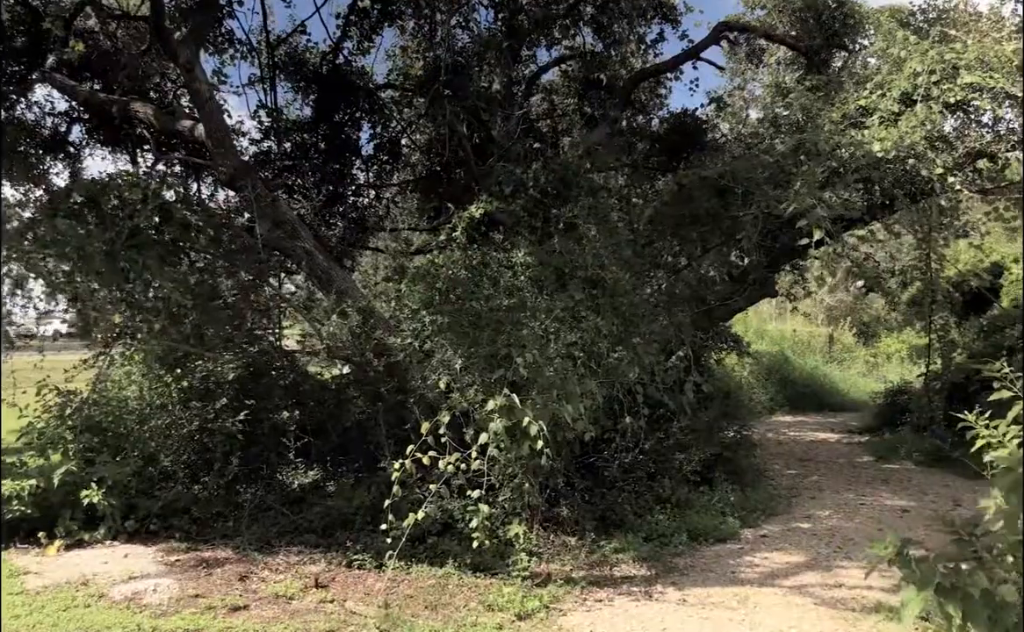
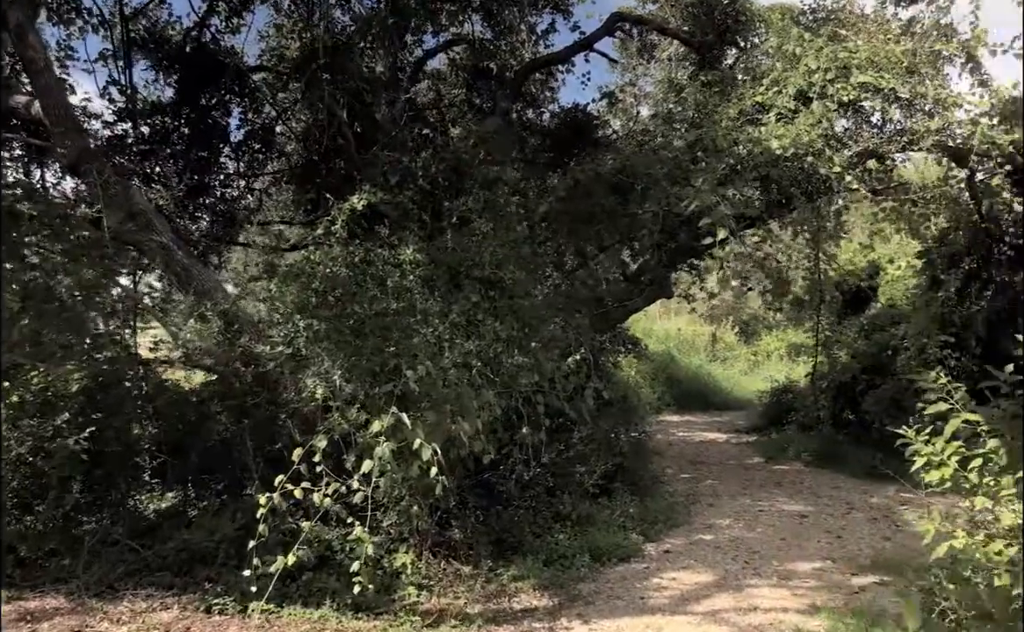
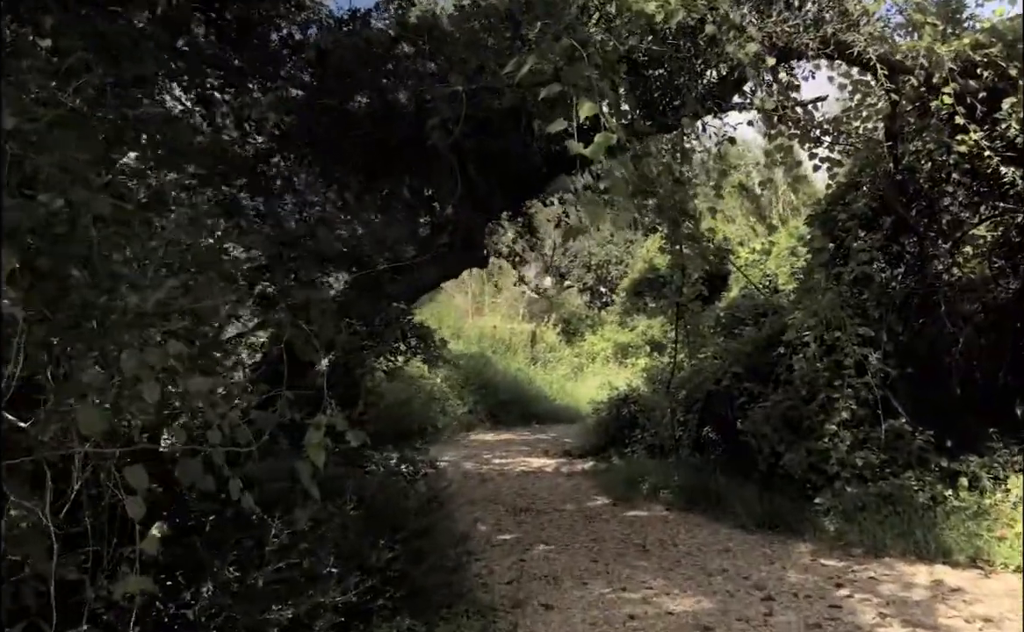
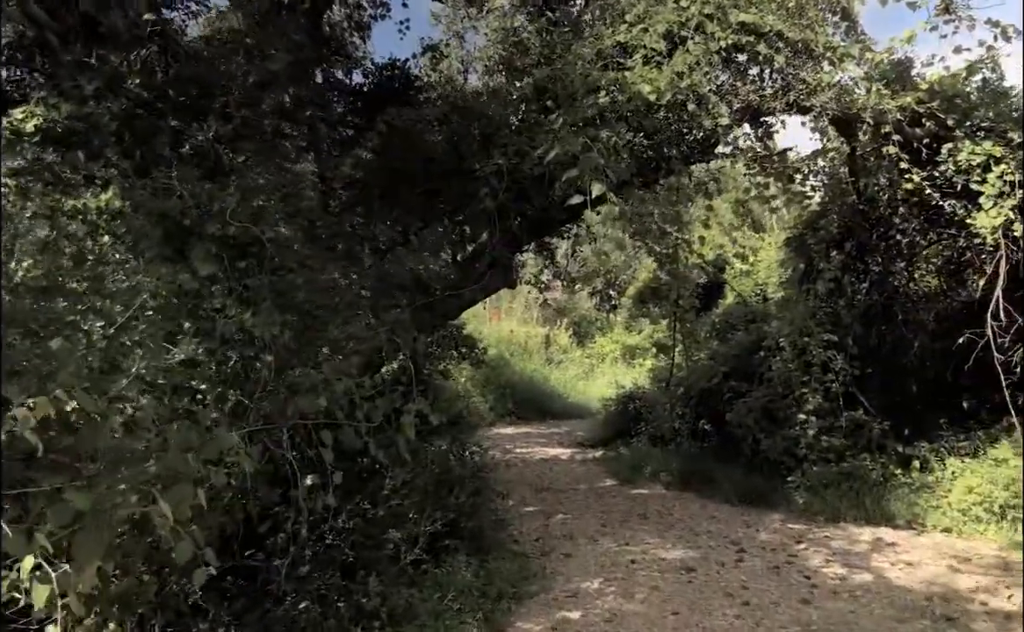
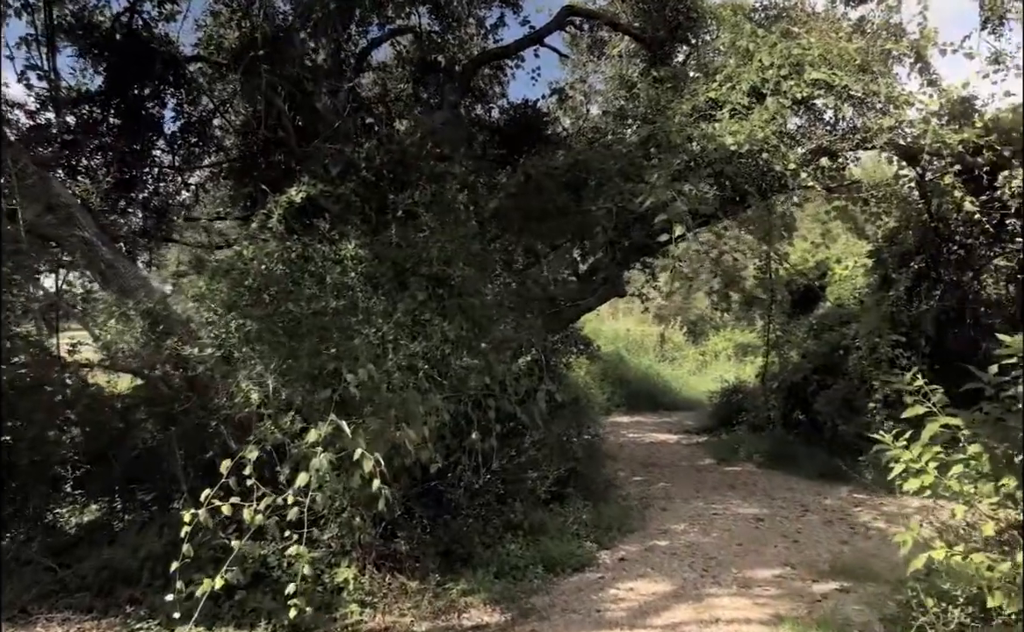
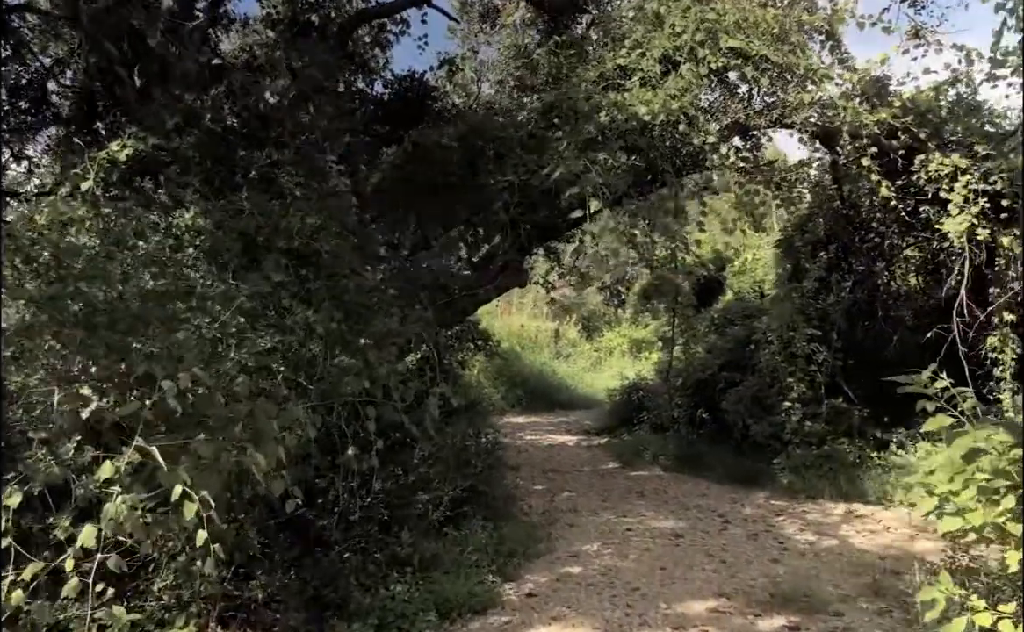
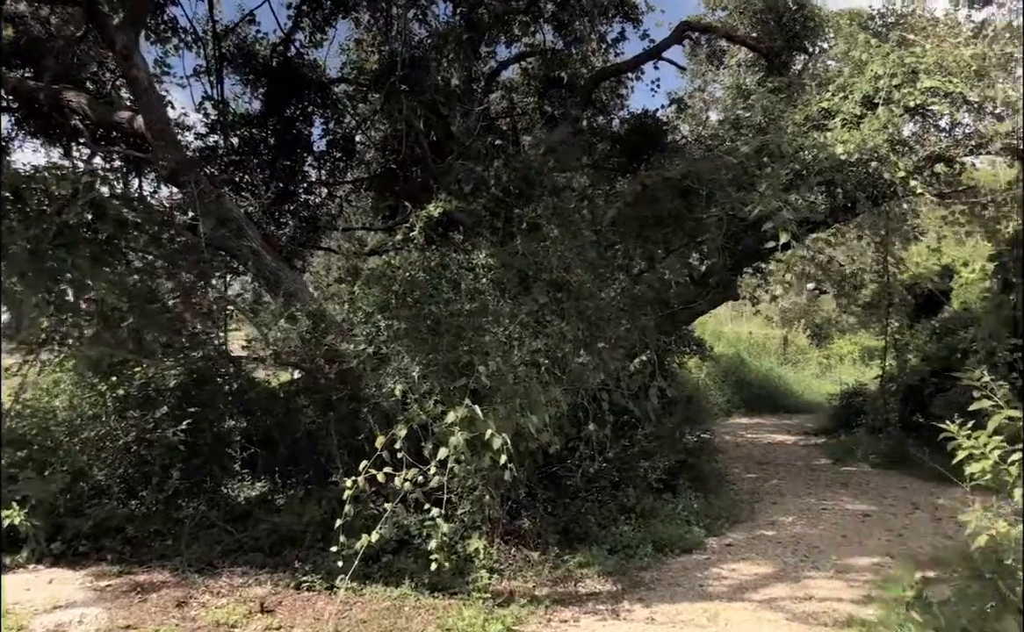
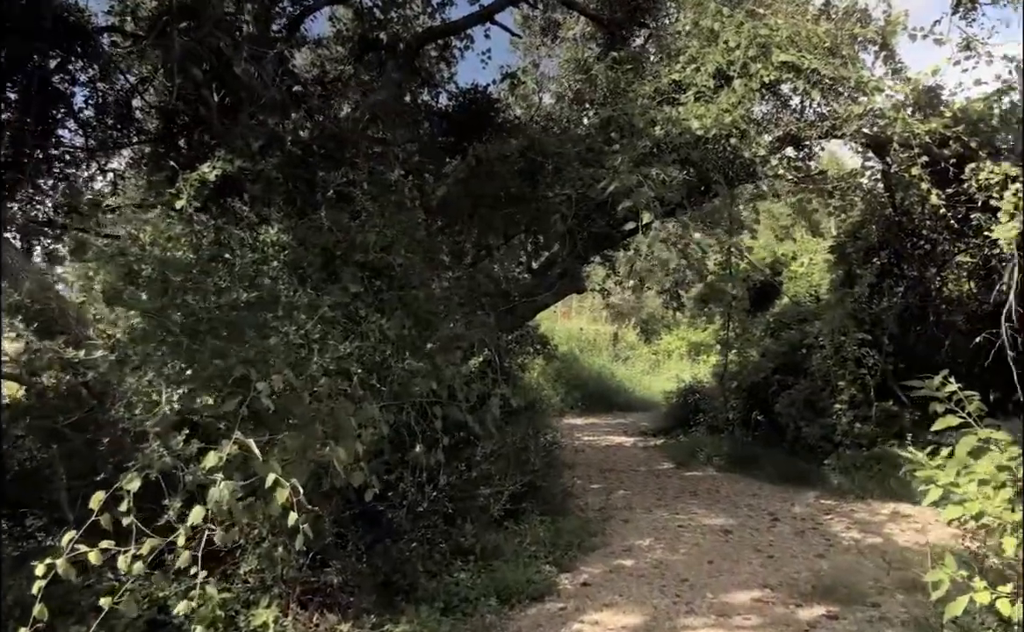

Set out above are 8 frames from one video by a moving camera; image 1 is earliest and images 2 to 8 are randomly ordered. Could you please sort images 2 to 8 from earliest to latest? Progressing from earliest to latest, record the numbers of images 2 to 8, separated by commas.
7, 2, 5, 8, 6, 4, 3
